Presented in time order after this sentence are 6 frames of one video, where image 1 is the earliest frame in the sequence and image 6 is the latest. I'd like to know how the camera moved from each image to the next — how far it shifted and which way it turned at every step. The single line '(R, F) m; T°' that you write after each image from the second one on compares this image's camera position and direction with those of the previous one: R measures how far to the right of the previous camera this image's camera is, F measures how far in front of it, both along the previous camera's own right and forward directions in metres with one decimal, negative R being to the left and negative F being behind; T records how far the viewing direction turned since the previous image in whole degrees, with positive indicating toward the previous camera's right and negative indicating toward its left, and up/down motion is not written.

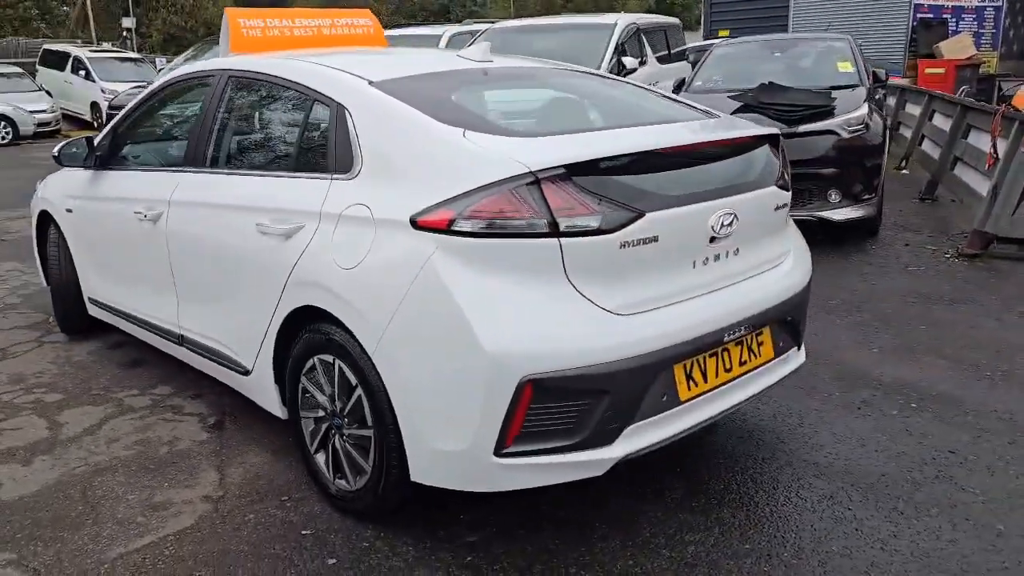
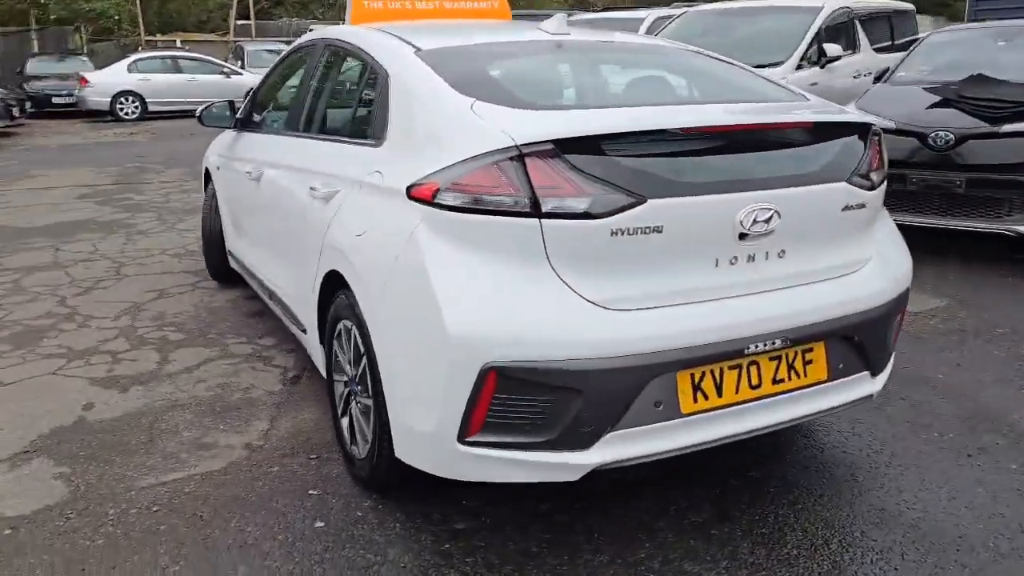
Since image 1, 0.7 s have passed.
(+0.7, +0.2) m; -16°
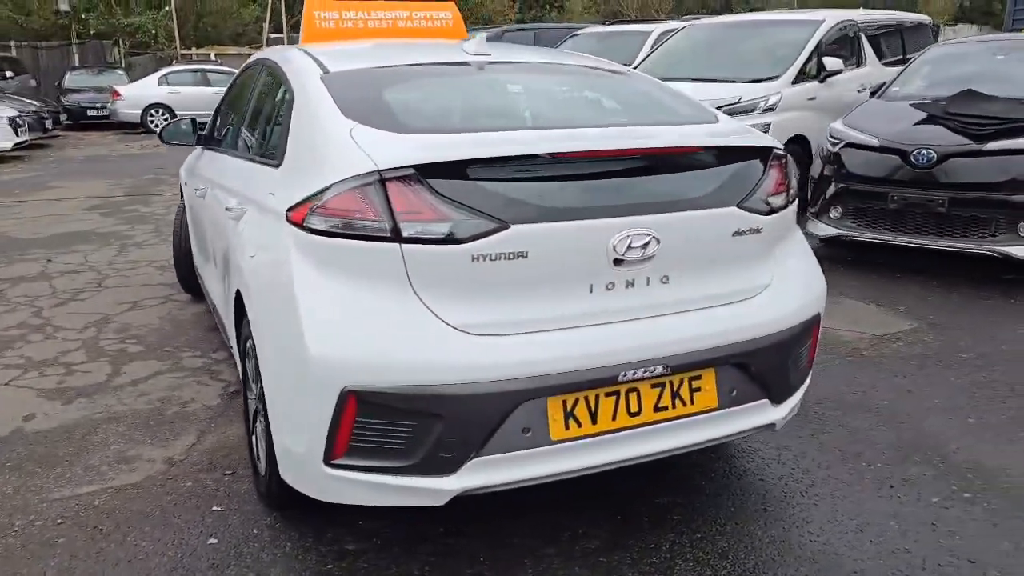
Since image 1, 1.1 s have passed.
(+0.5, 0.0) m; -3°
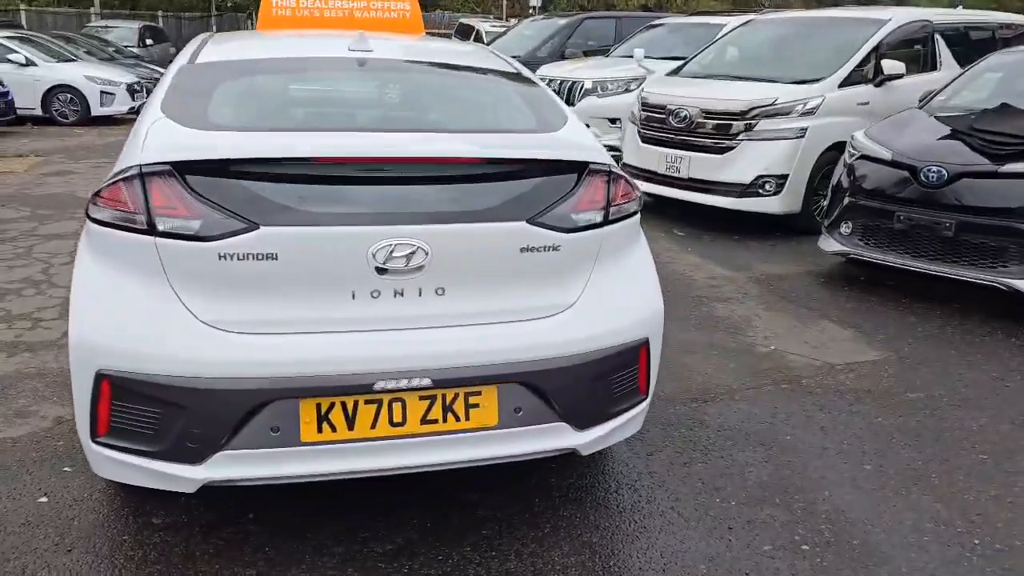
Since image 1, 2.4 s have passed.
(+1.0, +0.1) m; -9°
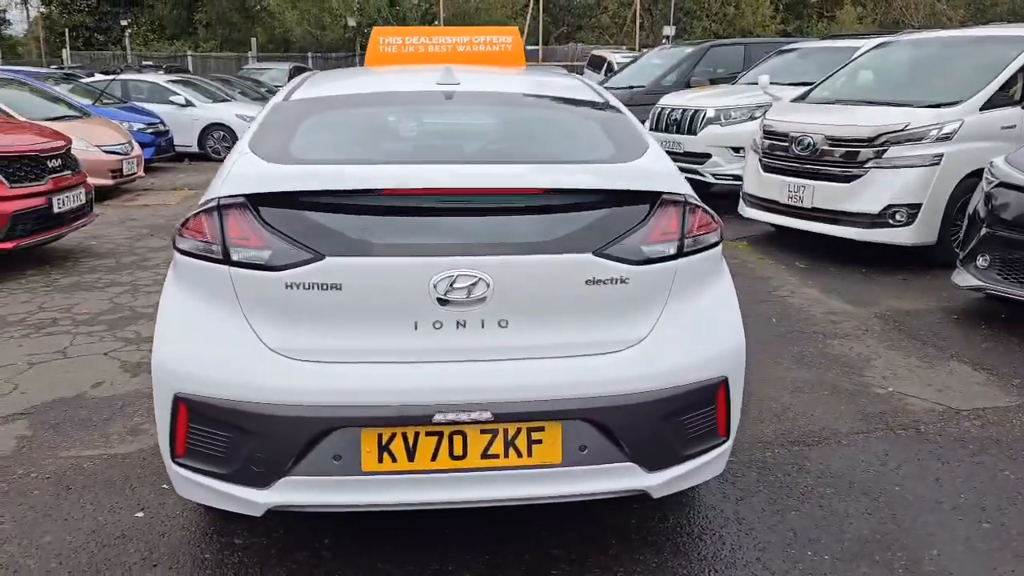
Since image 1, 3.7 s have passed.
(+0.2, +0.1) m; -9°
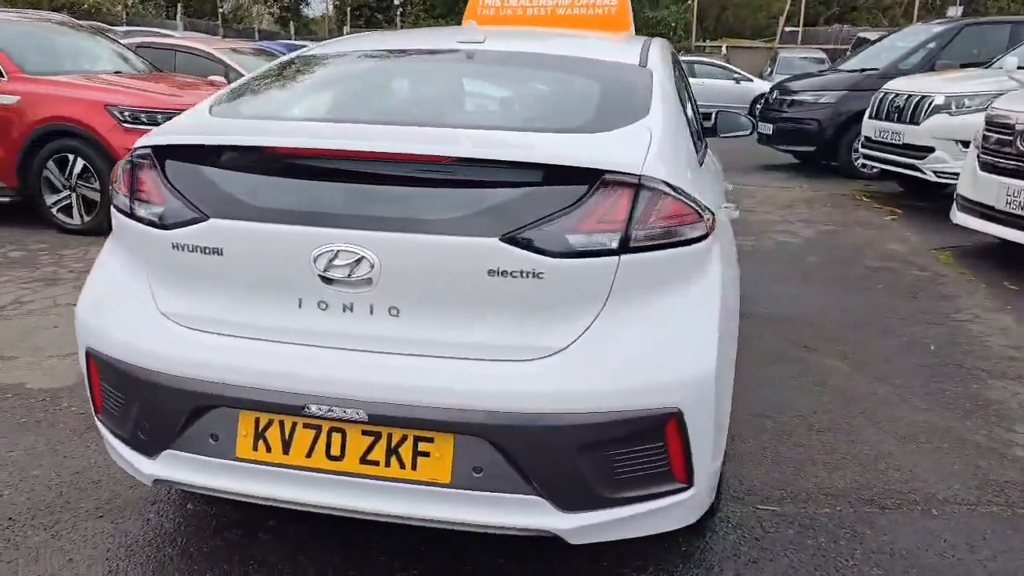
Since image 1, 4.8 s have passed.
(+0.8, +0.5) m; -17°
